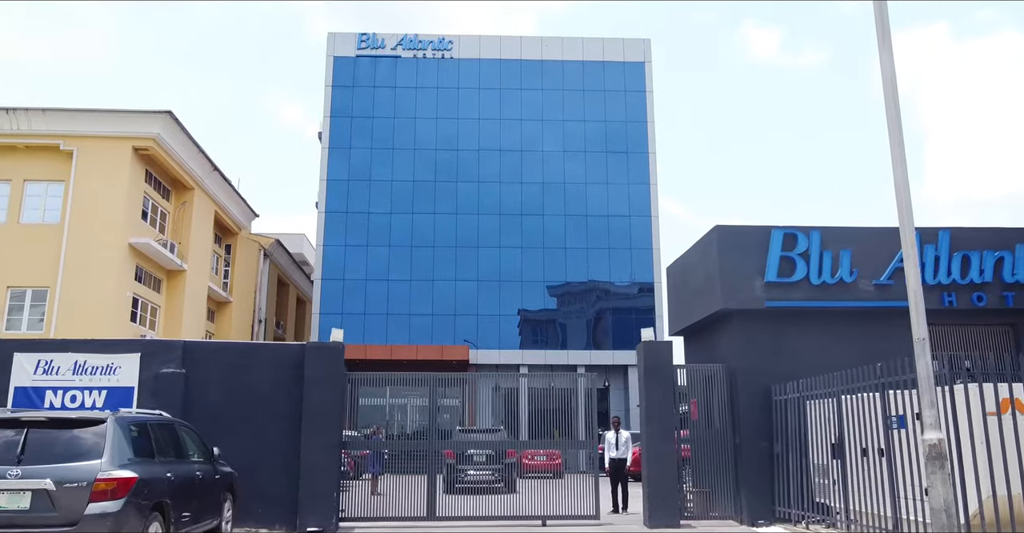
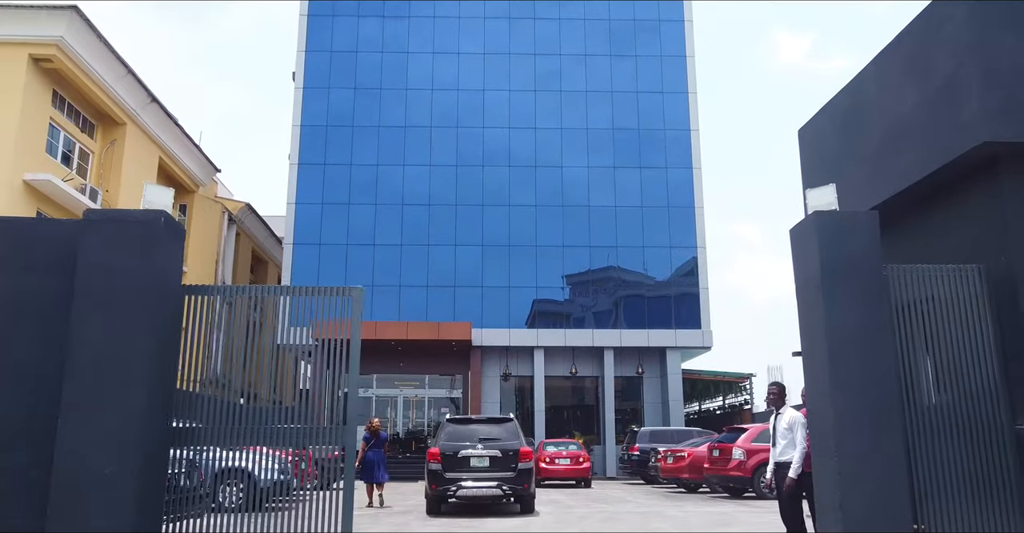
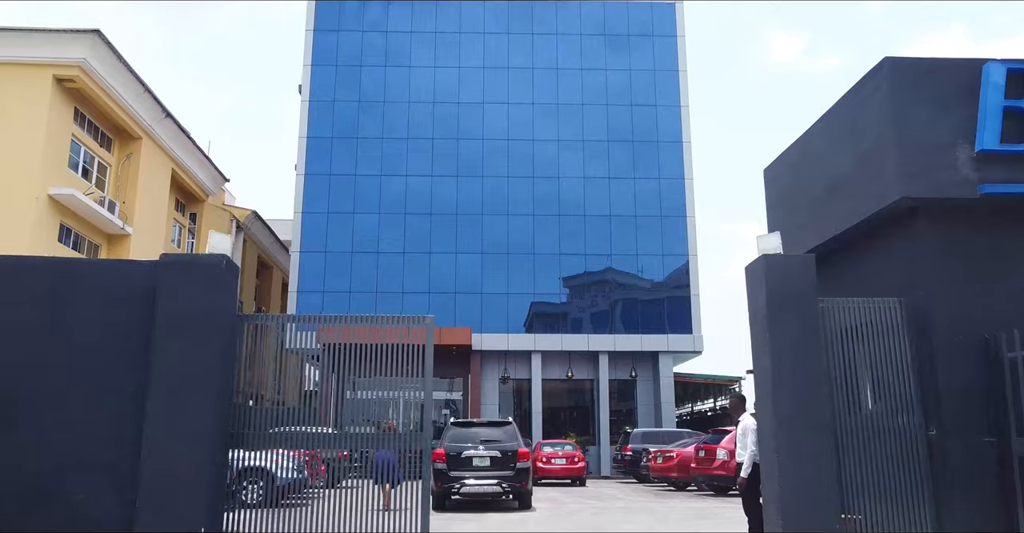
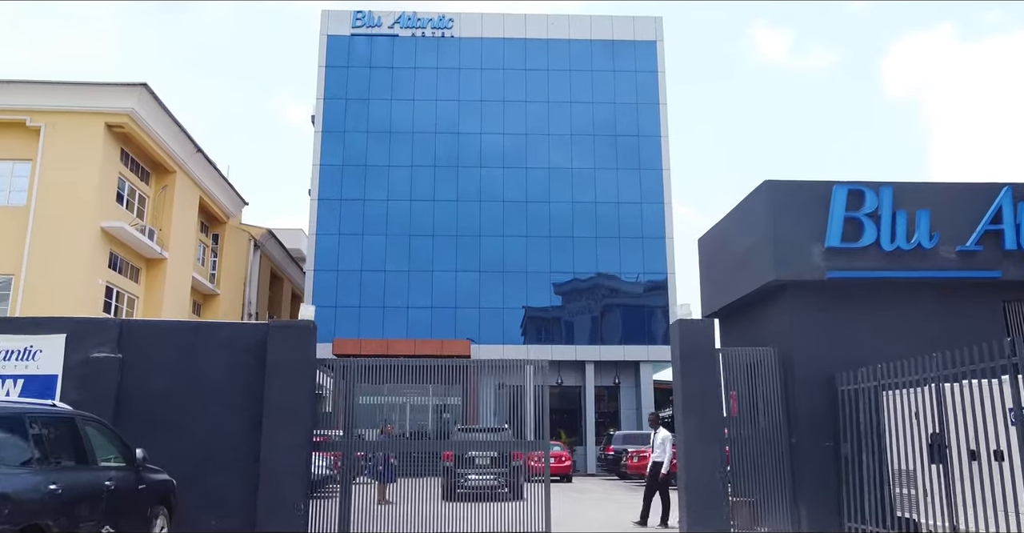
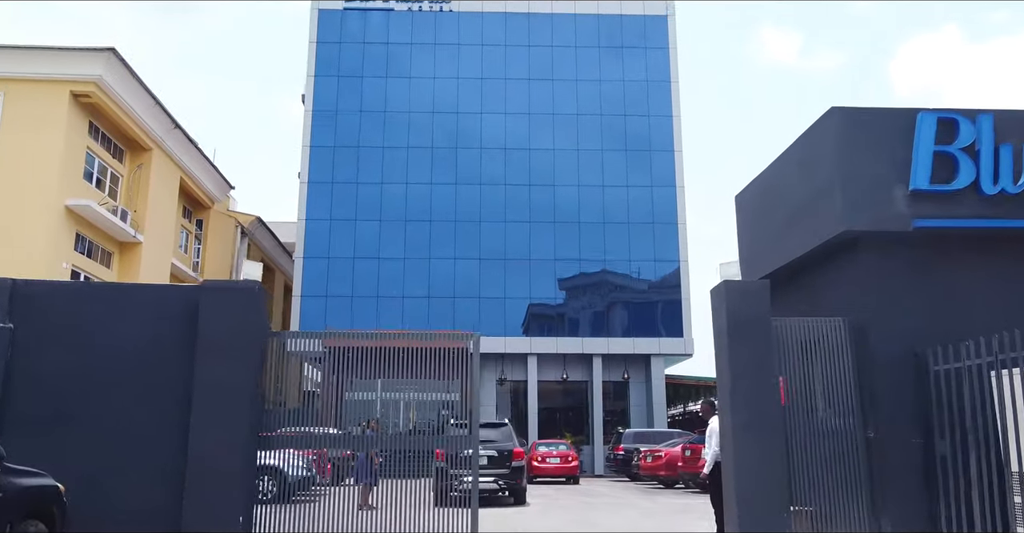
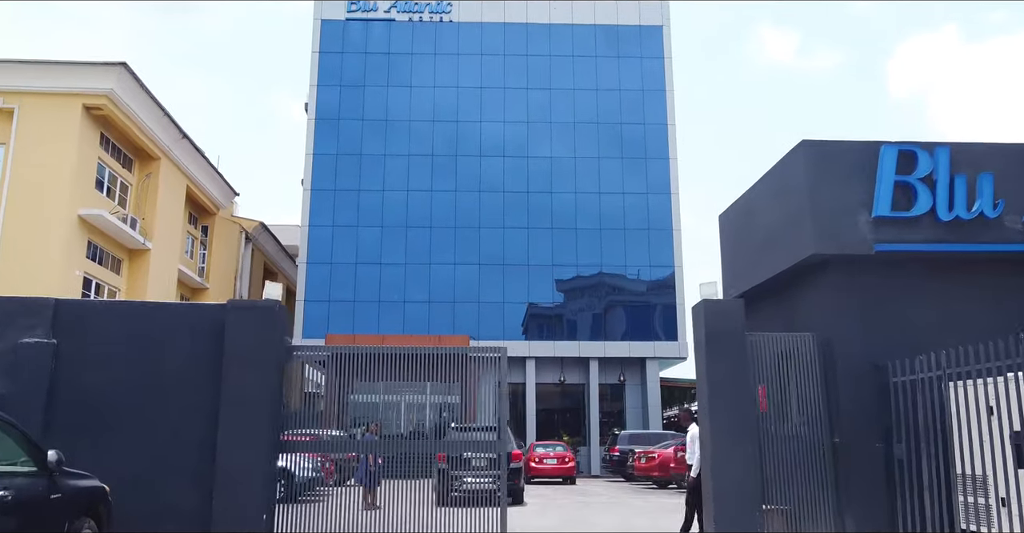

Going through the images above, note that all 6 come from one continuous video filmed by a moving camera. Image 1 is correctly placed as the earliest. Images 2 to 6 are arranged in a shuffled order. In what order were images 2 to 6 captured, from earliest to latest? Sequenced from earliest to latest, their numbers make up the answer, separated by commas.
4, 6, 5, 3, 2
